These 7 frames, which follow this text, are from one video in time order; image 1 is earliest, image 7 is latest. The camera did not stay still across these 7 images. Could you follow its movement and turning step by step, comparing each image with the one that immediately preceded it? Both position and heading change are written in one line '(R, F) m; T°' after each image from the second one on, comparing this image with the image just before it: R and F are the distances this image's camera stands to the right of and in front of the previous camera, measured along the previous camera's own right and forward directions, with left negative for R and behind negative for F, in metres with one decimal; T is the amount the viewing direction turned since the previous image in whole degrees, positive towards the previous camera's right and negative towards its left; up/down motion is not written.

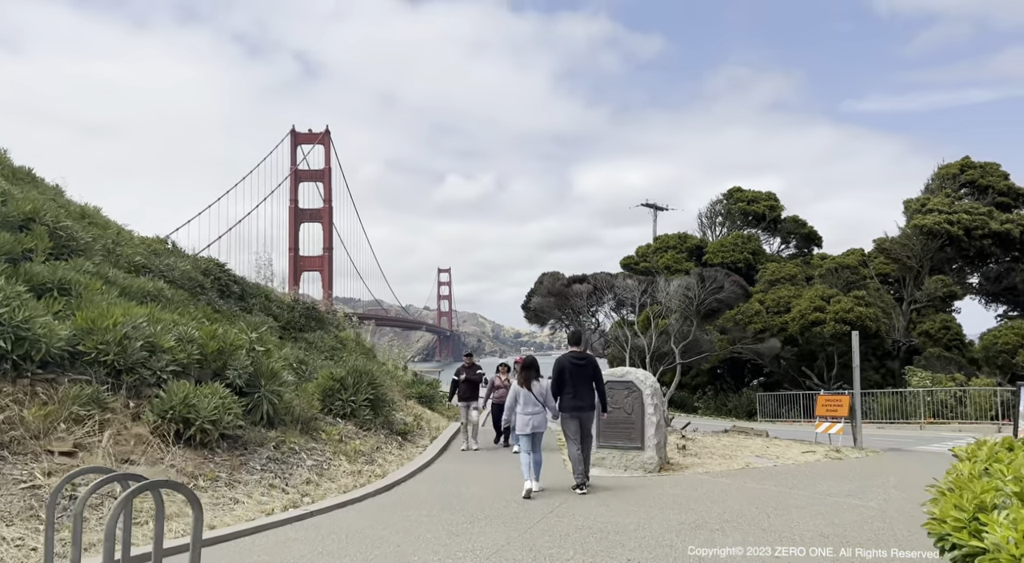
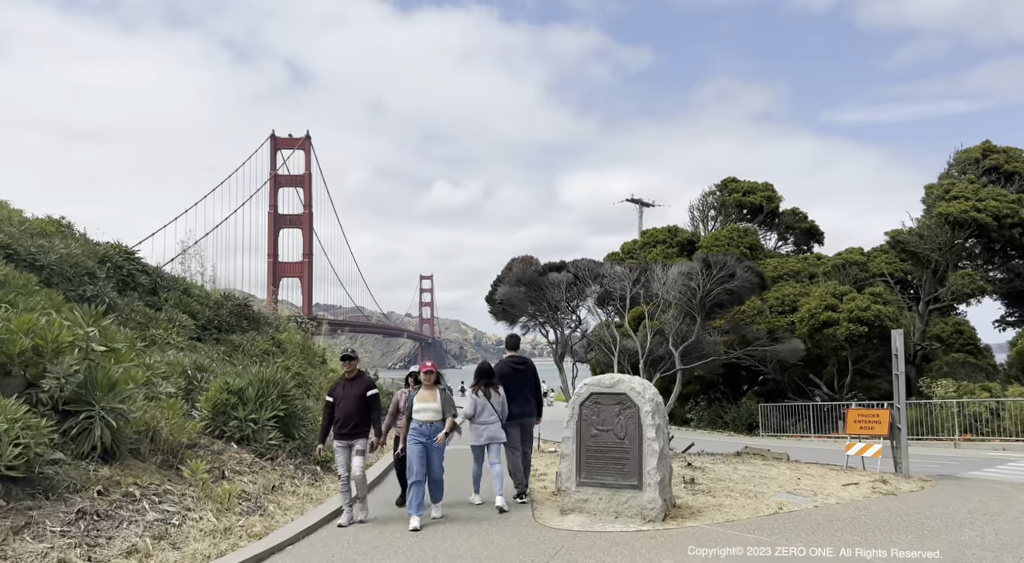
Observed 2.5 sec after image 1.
(+0.3, +3.2) m; +1°
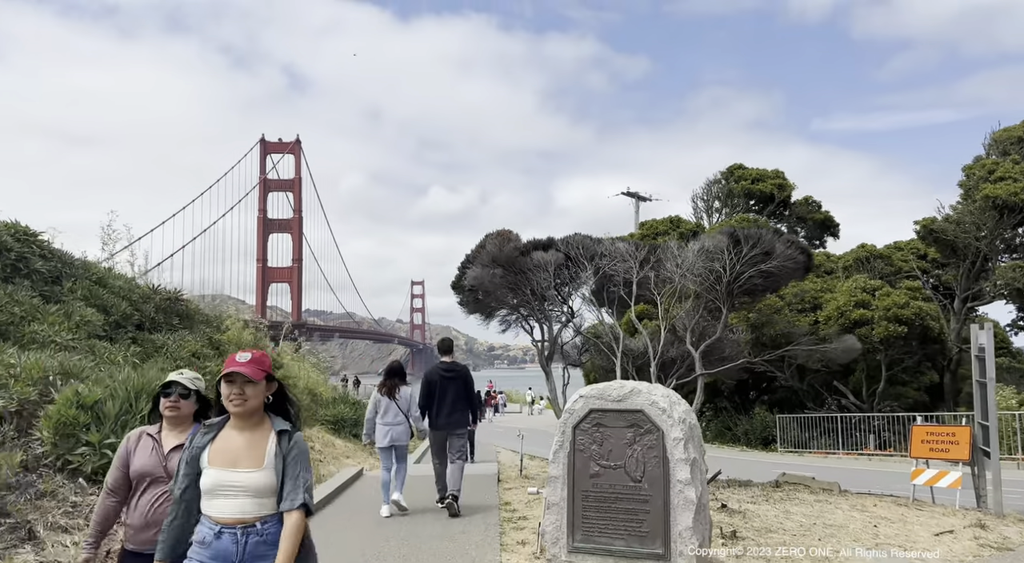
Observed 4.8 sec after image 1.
(+0.2, +2.9) m; +1°
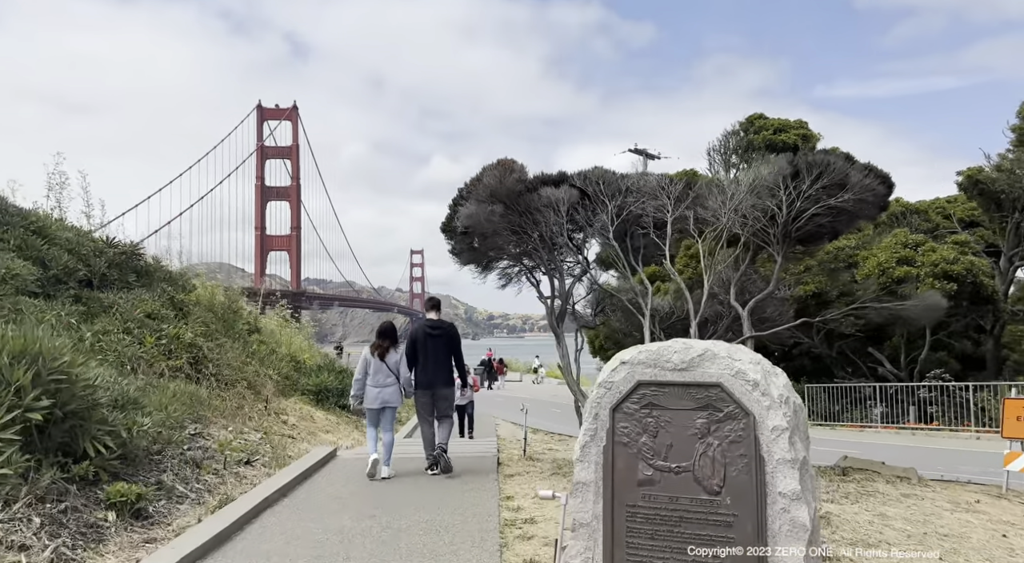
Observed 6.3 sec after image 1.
(0.0, +2.0) m; 0°
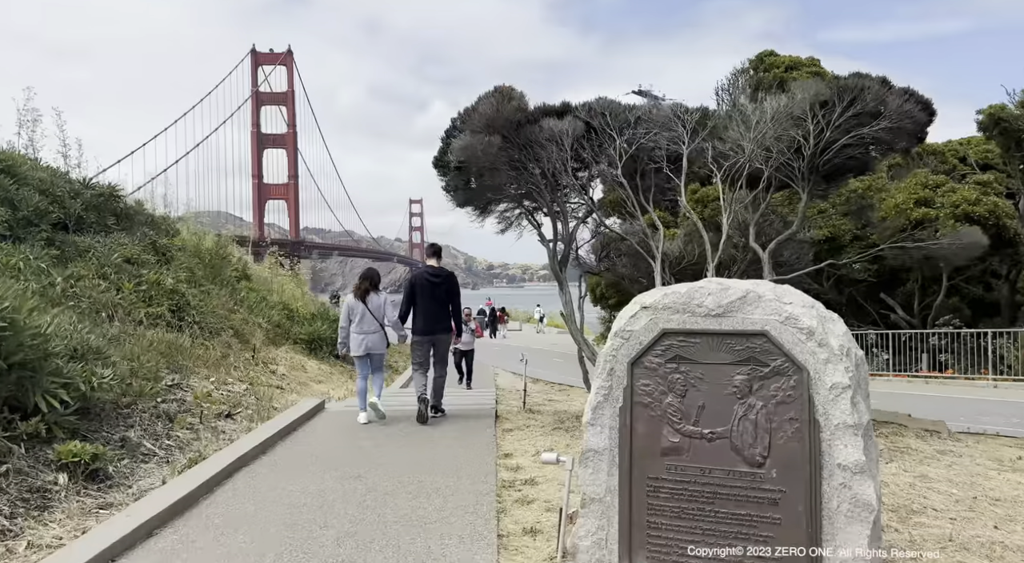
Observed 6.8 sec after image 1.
(0.0, +0.7) m; 0°
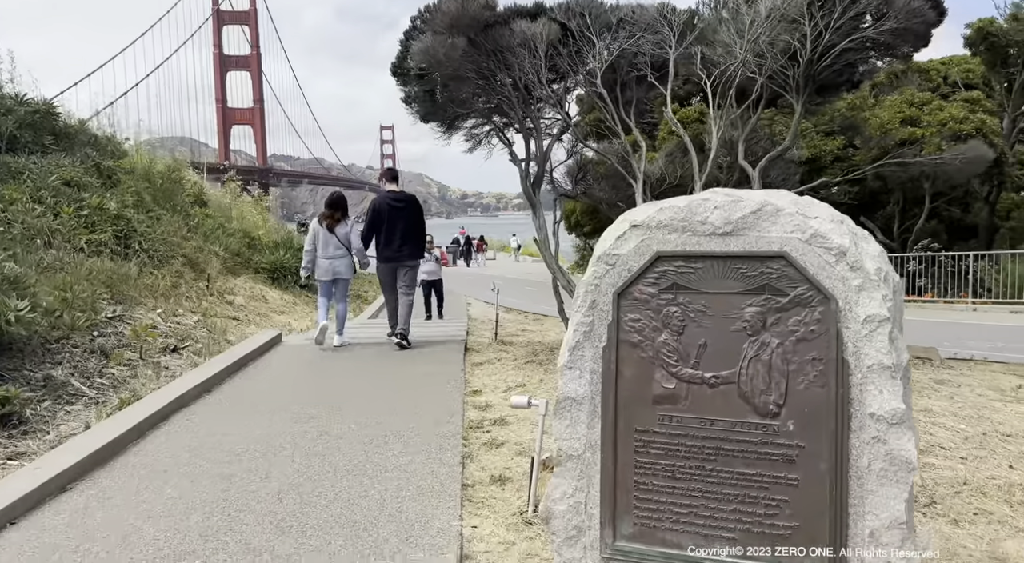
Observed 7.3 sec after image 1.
(0.0, +0.6) m; +2°
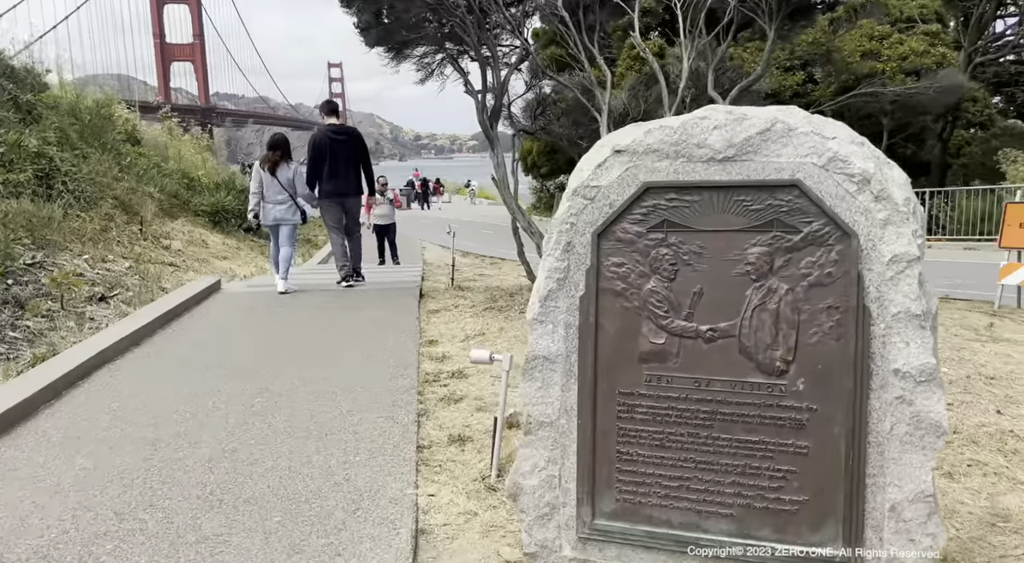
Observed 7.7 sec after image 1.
(0.0, +0.4) m; +3°
